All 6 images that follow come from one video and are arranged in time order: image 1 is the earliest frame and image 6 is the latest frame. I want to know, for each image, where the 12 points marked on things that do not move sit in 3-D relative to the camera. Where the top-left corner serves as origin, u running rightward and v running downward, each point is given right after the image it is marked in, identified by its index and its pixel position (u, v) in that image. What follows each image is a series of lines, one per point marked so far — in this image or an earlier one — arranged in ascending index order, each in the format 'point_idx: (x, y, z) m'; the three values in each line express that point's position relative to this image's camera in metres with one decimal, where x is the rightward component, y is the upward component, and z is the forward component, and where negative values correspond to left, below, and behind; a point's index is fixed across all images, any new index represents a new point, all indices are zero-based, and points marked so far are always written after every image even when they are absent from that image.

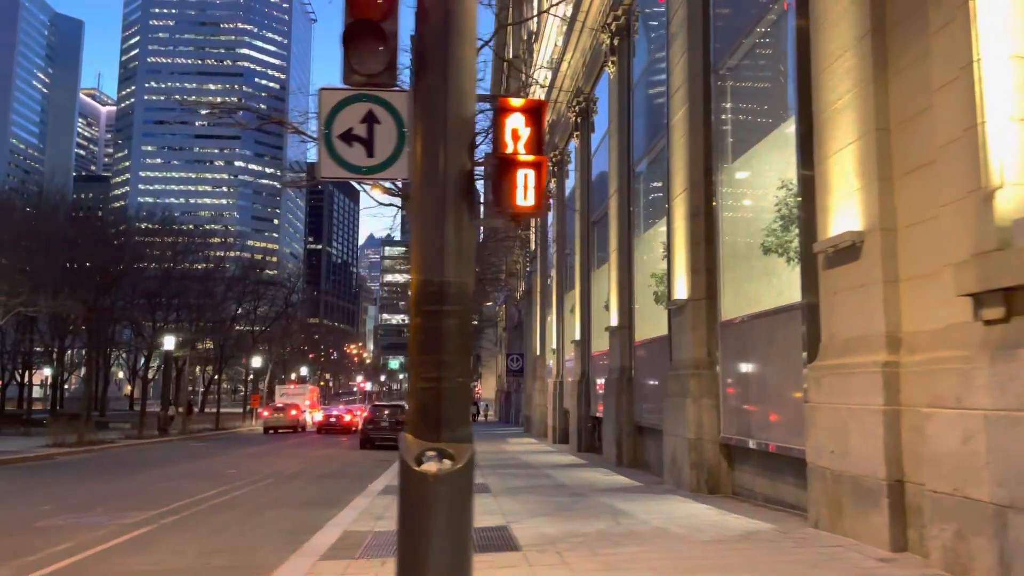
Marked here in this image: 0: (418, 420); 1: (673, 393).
0: (-0.6, -0.9, +4.9) m
1: (+2.8, -1.8, +12.9) m
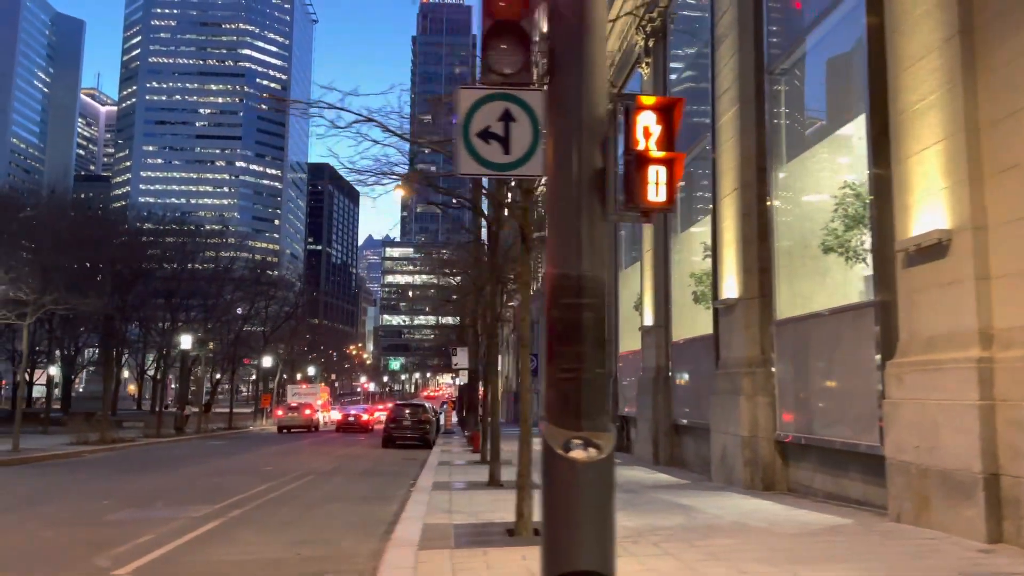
0: (+0.3, -0.8, +5.0) m
1: (+3.7, -1.8, +13.1) m
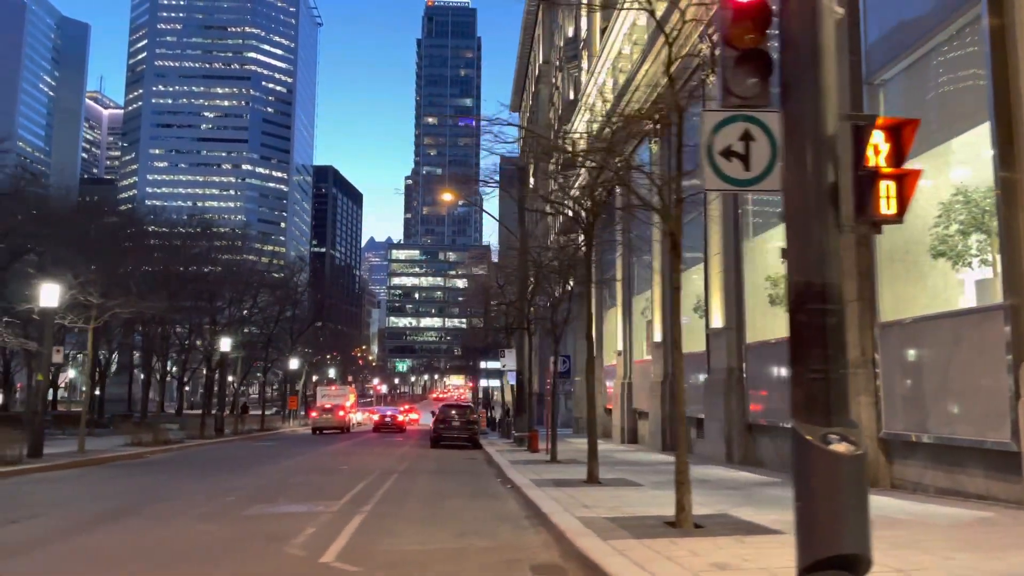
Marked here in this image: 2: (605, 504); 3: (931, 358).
0: (+2.2, -0.9, +5.4) m
1: (+5.6, -1.9, +13.5) m
2: (+1.3, -3.1, +10.5) m
3: (+6.3, -1.1, +11.2) m
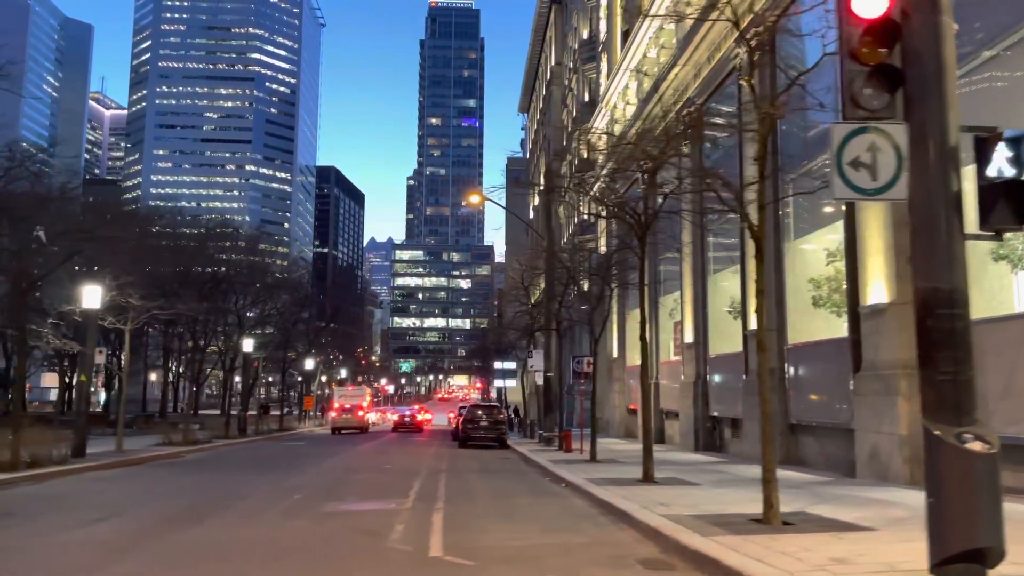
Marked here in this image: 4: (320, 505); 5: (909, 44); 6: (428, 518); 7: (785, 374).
0: (+3.3, -0.9, +5.7) m
1: (+6.7, -1.9, +13.7) m
2: (+2.4, -3.1, +10.7) m
3: (+7.5, -1.1, +11.4) m
4: (-3.2, -3.6, +12.3) m
5: (+3.3, +2.0, +6.0) m
6: (-1.2, -3.3, +10.6) m
7: (+6.9, -2.2, +18.7) m
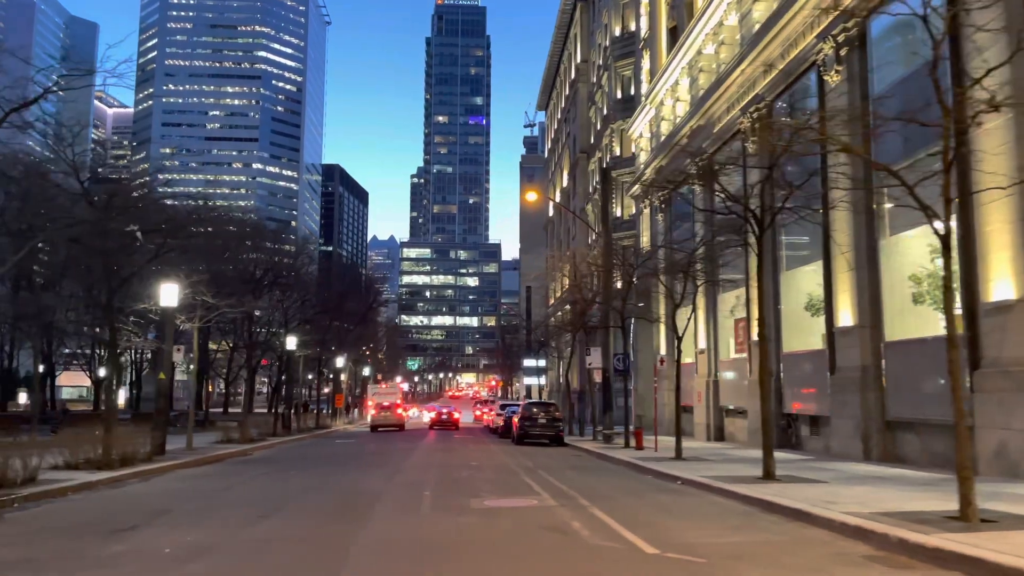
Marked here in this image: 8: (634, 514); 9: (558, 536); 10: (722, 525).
0: (+5.6, -0.9, +5.6) m
1: (+9.1, -1.9, +13.7) m
2: (+4.8, -3.1, +10.7) m
3: (+9.8, -1.1, +11.4) m
4: (-0.8, -3.5, +12.2) m
5: (+5.6, +2.0, +6.0) m
6: (+1.1, -3.3, +10.6) m
7: (+9.3, -2.1, +18.6) m
8: (+1.7, -3.3, +10.8) m
9: (+0.5, -3.1, +9.3) m
10: (+2.7, -3.1, +9.7) m
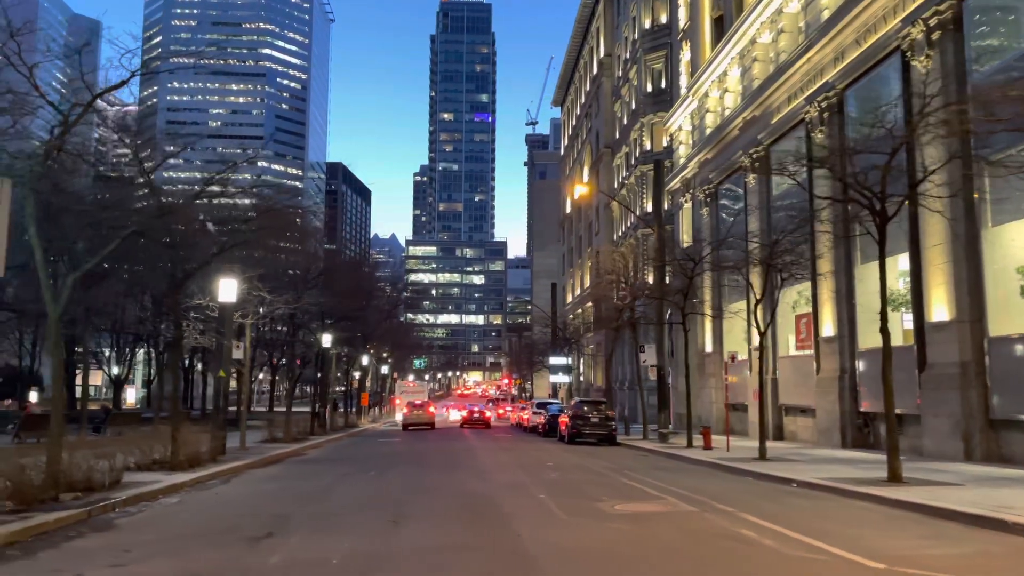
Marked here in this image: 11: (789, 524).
0: (+7.7, -0.7, +4.9) m
1: (+11.2, -1.7, +12.9) m
2: (+6.9, -2.9, +10.0) m
3: (+11.9, -0.9, +10.6) m
4: (+1.2, -3.4, +11.5) m
5: (+7.7, +2.2, +5.2) m
6: (+3.2, -3.1, +9.9) m
7: (+11.3, -1.9, +17.9) m
8: (+3.8, -3.2, +10.1) m
9: (+2.6, -2.9, +8.5) m
10: (+4.8, -3.0, +9.0) m
11: (+3.6, -3.1, +9.7) m
